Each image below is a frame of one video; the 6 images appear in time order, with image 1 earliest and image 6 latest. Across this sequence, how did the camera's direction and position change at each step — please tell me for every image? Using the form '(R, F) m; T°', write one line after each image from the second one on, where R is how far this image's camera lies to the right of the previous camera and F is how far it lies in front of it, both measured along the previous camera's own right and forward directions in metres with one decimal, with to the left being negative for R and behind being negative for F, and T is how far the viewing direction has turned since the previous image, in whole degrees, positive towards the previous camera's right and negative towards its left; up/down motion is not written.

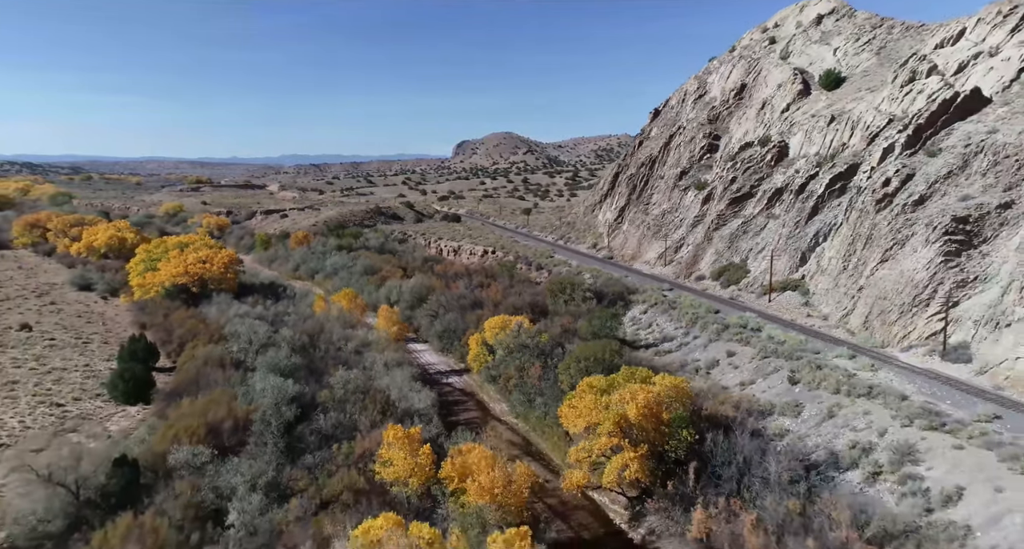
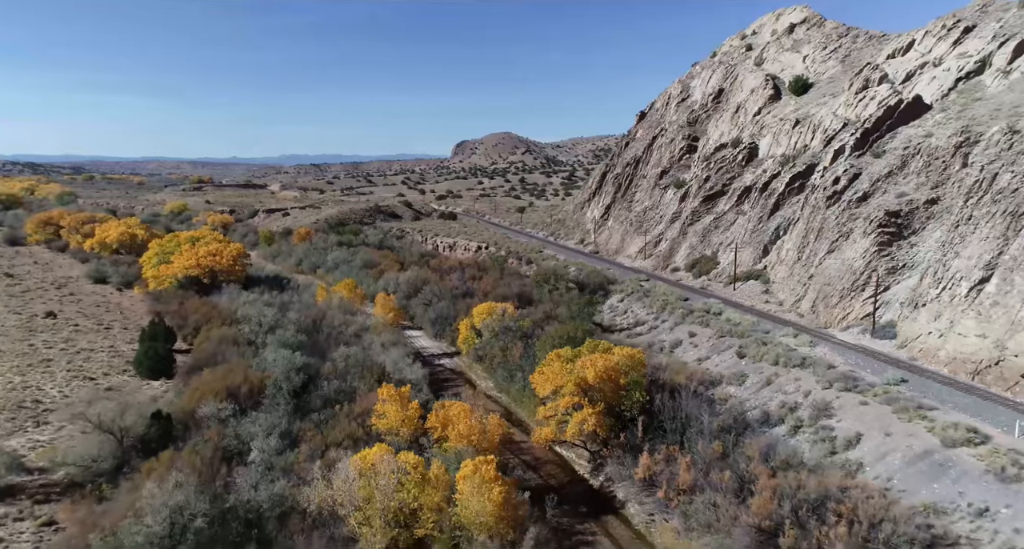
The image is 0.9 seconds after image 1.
(+0.7, -3.0) m; 0°
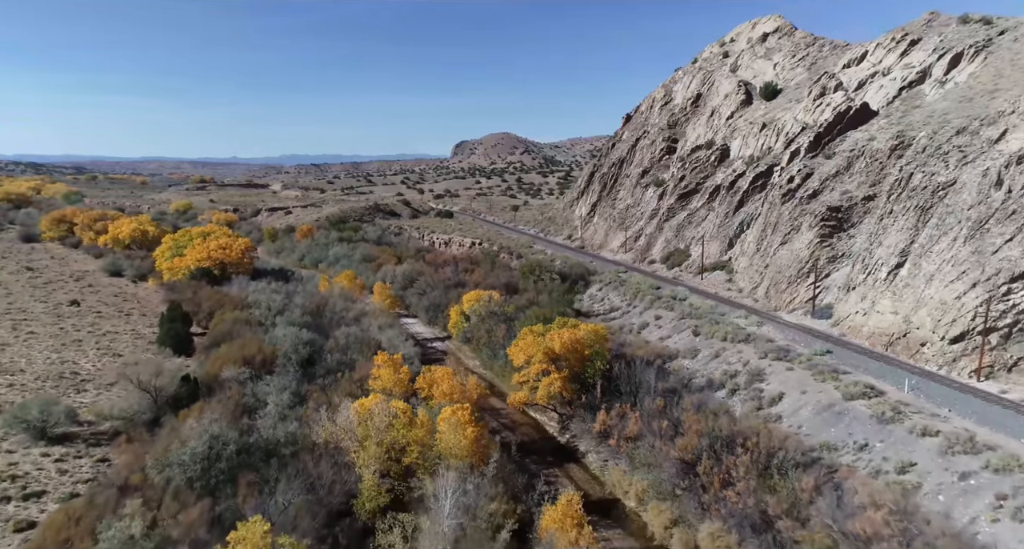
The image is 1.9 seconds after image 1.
(+0.8, -3.2) m; 0°
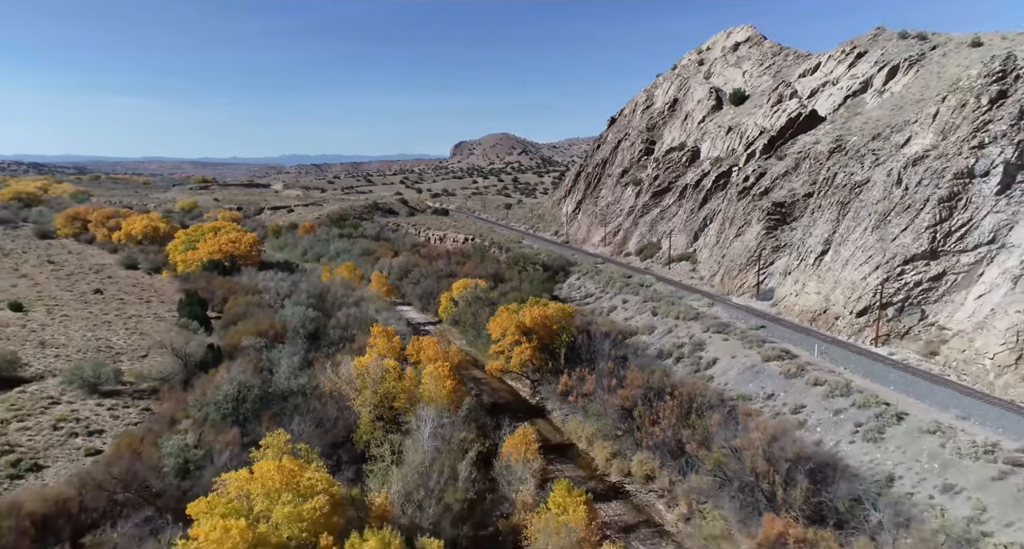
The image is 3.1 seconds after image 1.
(+0.9, -3.9) m; 0°
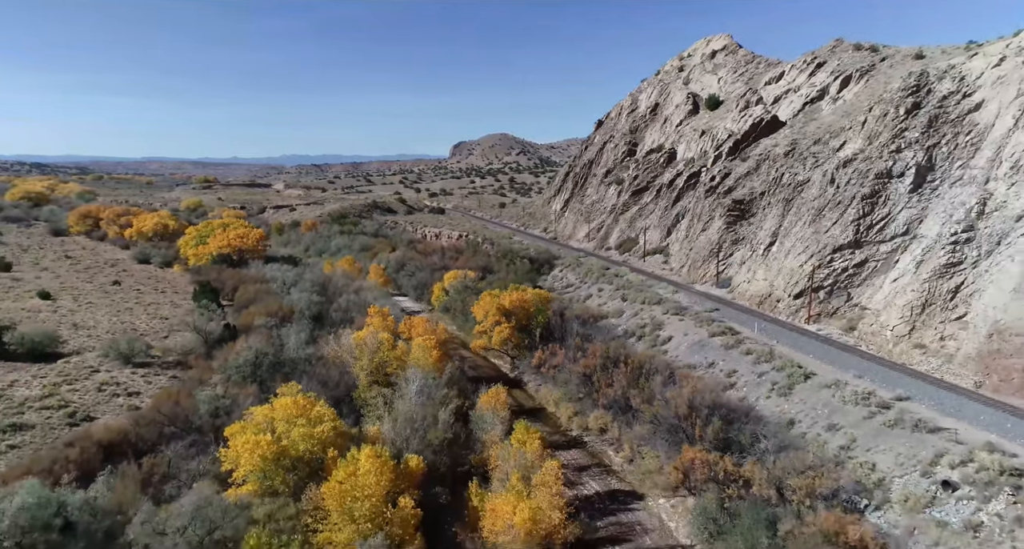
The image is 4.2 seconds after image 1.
(+0.9, -3.5) m; 0°
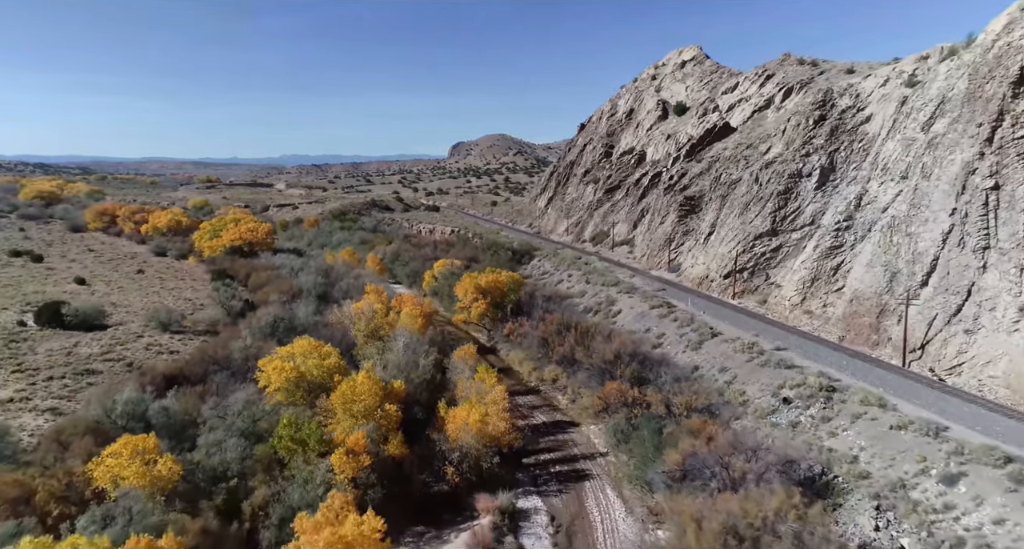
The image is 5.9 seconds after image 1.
(+1.3, -5.4) m; 0°
